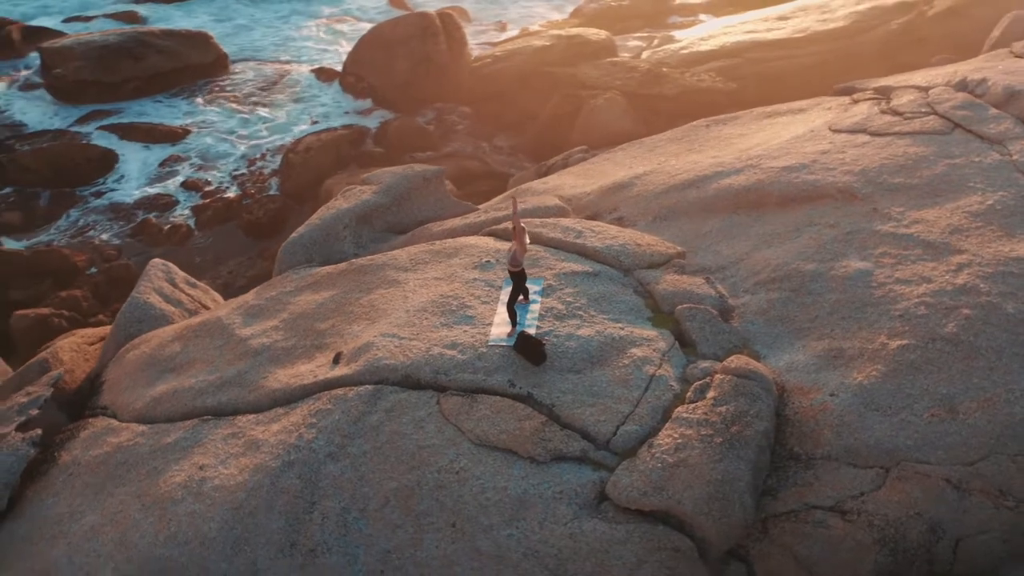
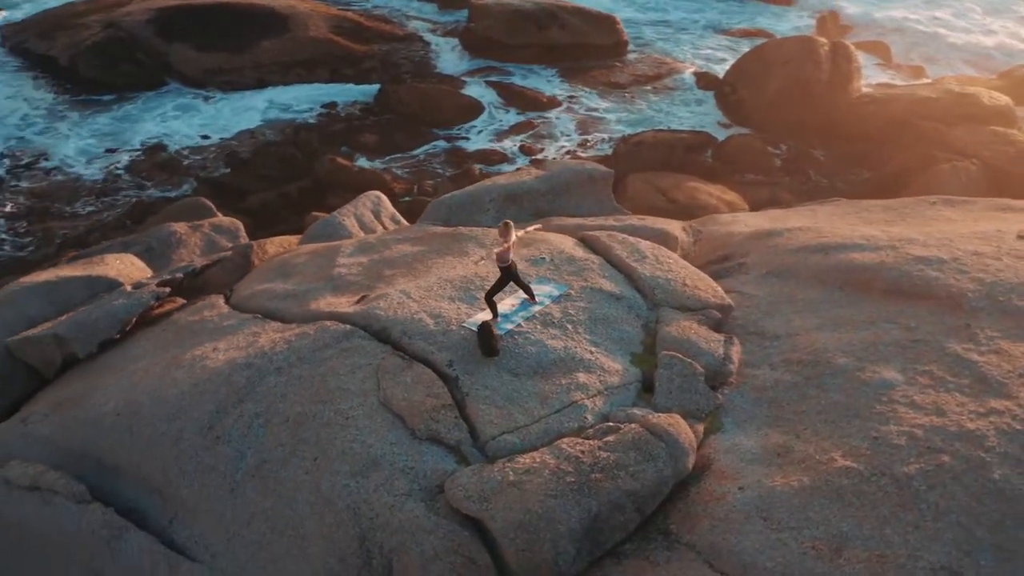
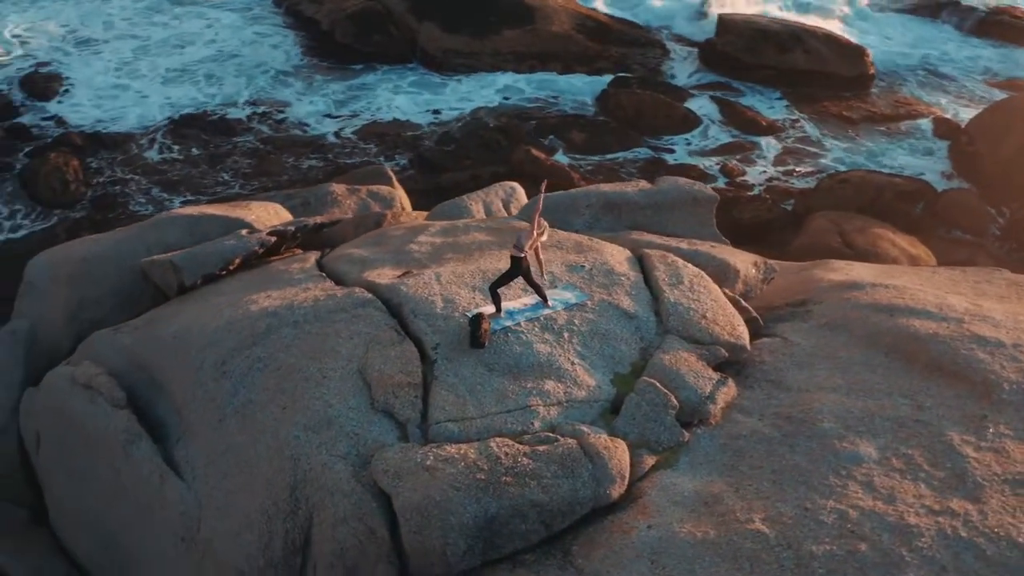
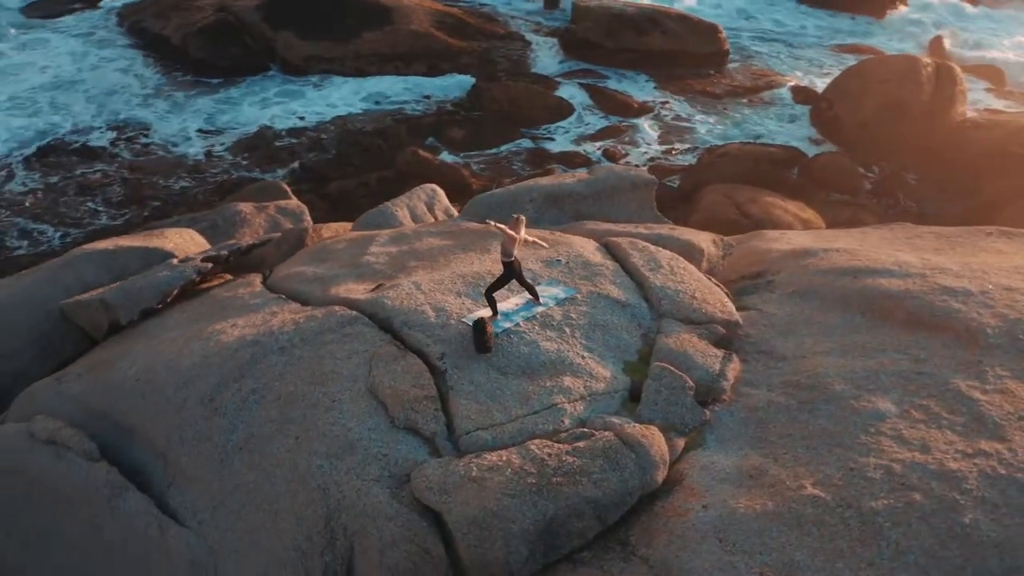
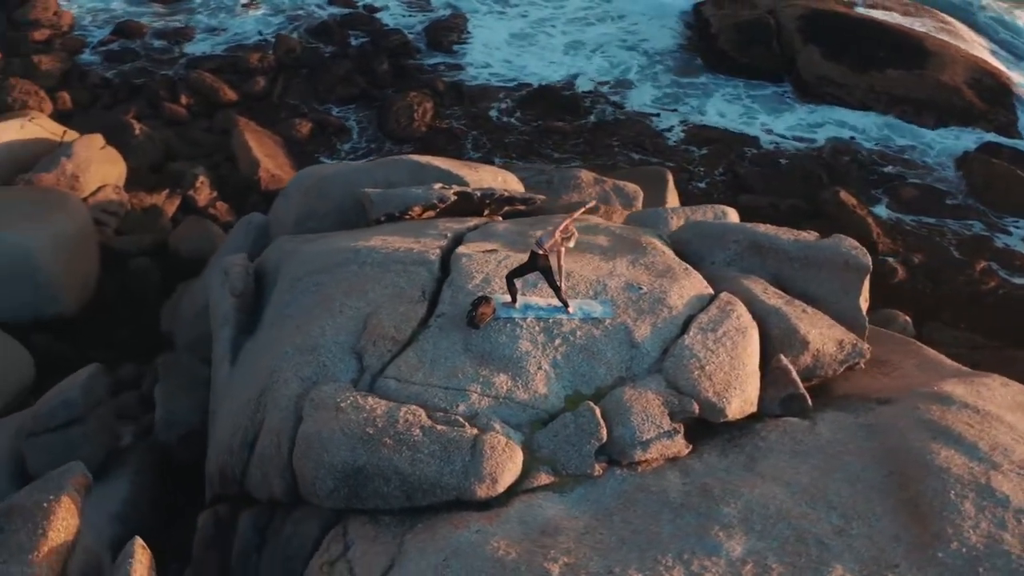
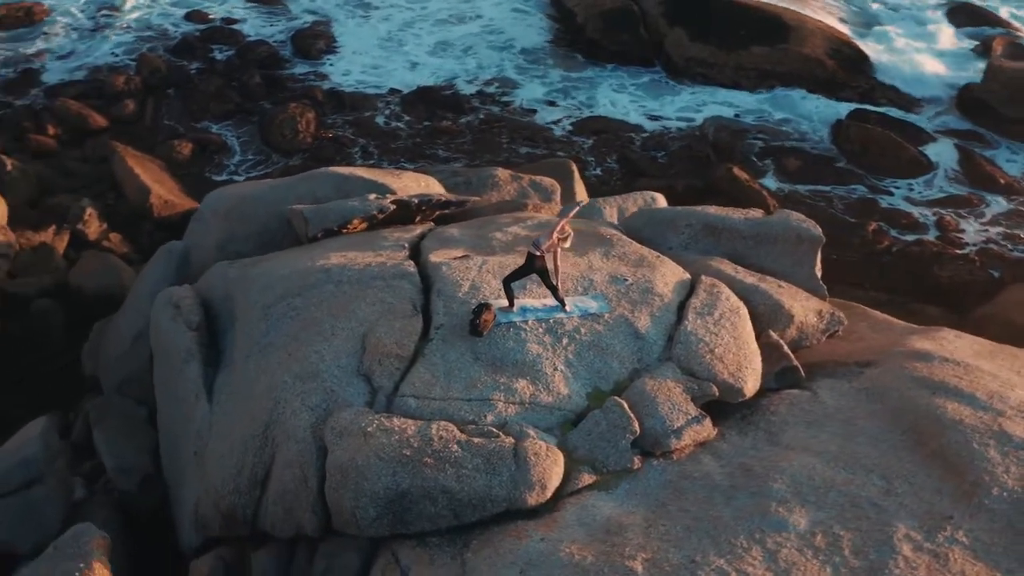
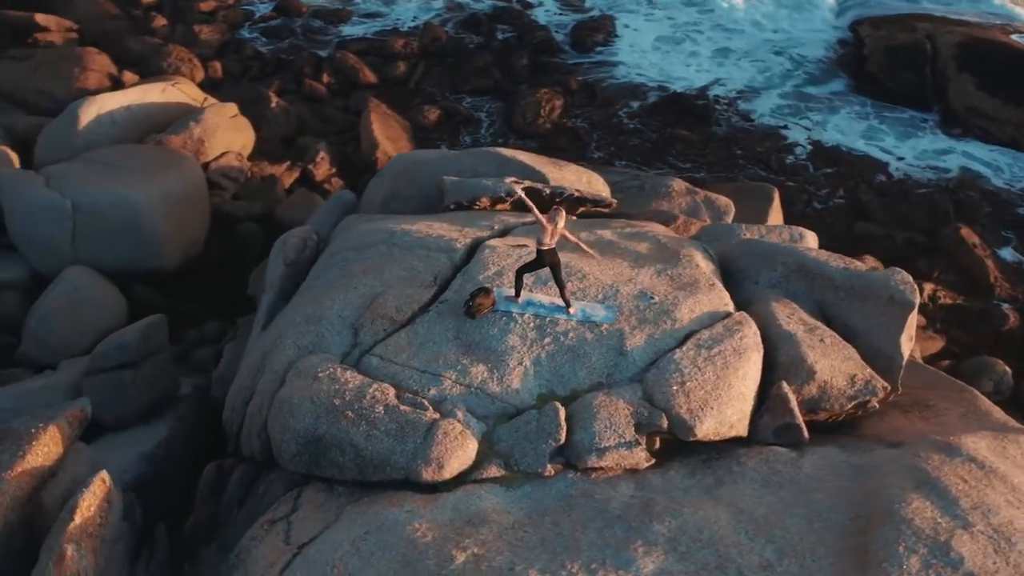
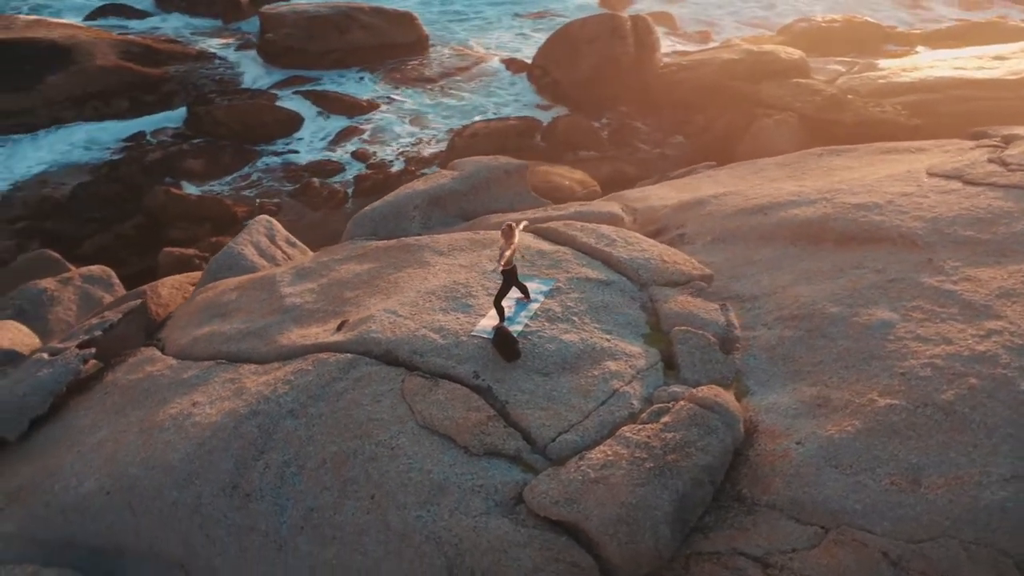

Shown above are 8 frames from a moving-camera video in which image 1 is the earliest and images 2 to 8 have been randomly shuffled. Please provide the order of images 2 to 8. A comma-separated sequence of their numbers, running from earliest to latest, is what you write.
8, 2, 4, 3, 6, 5, 7
